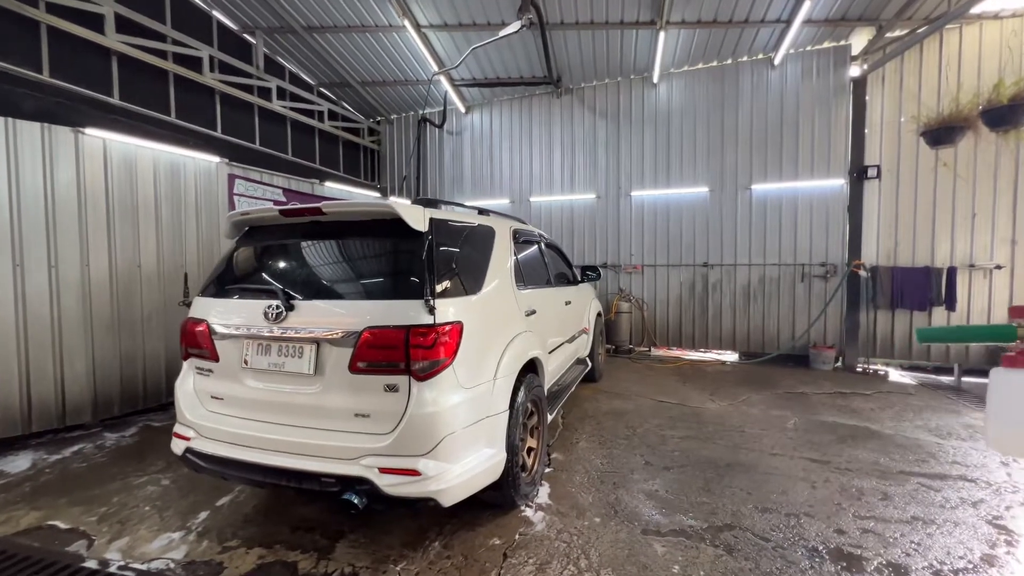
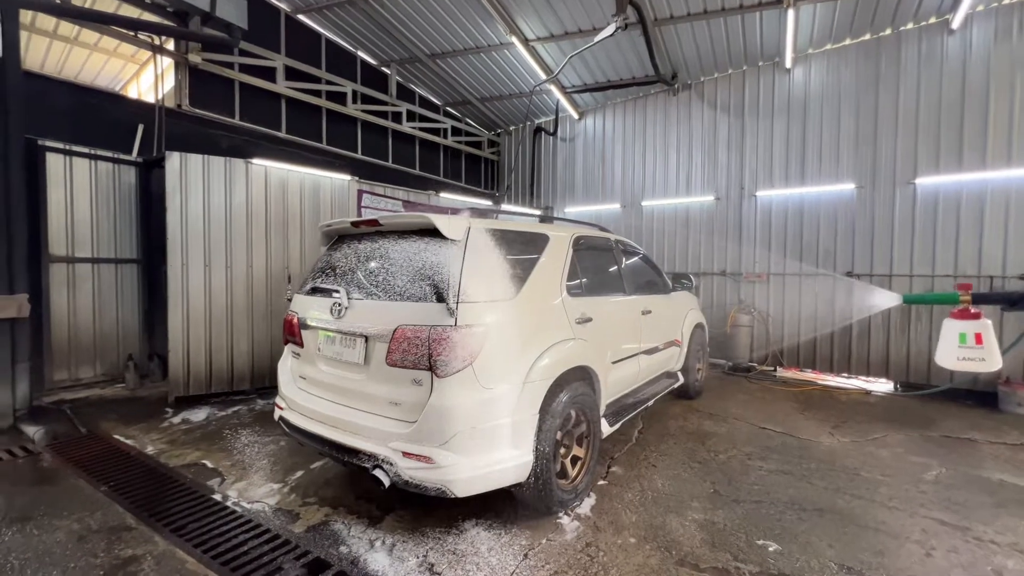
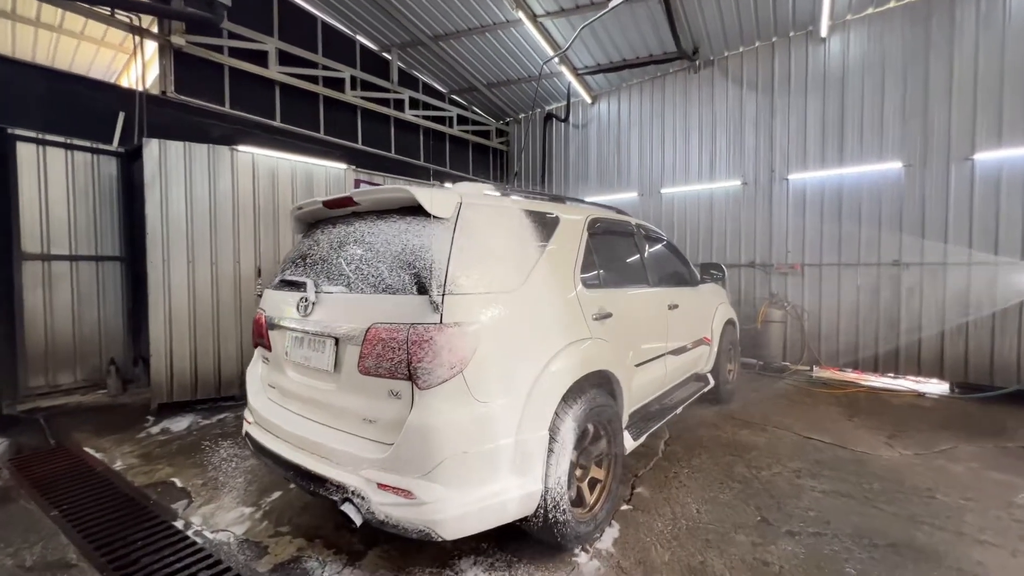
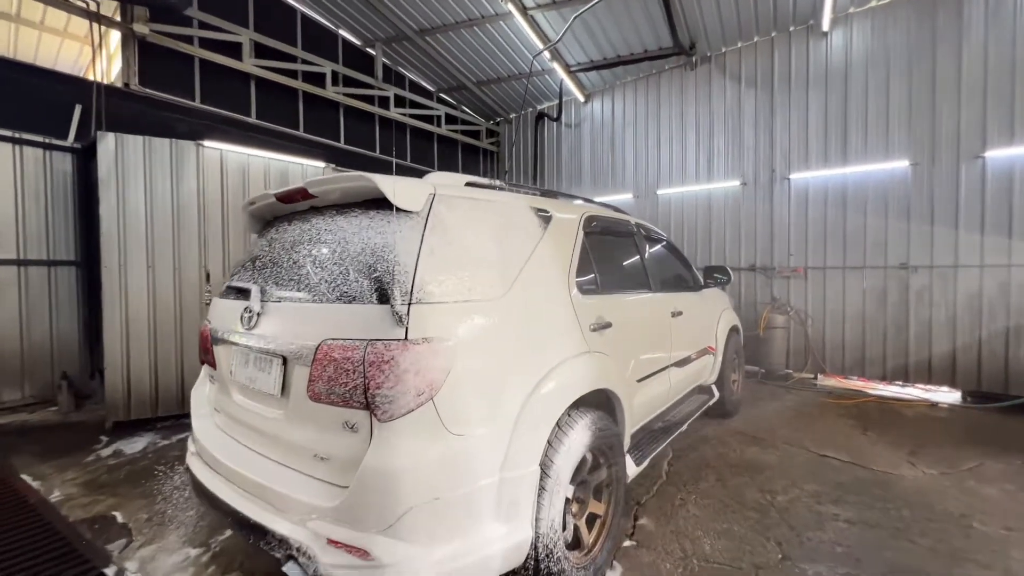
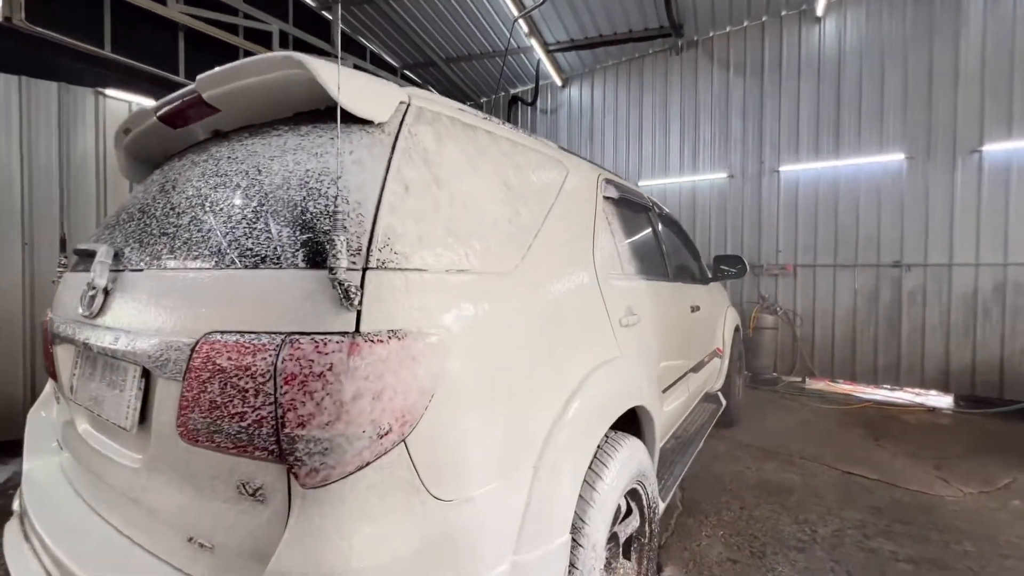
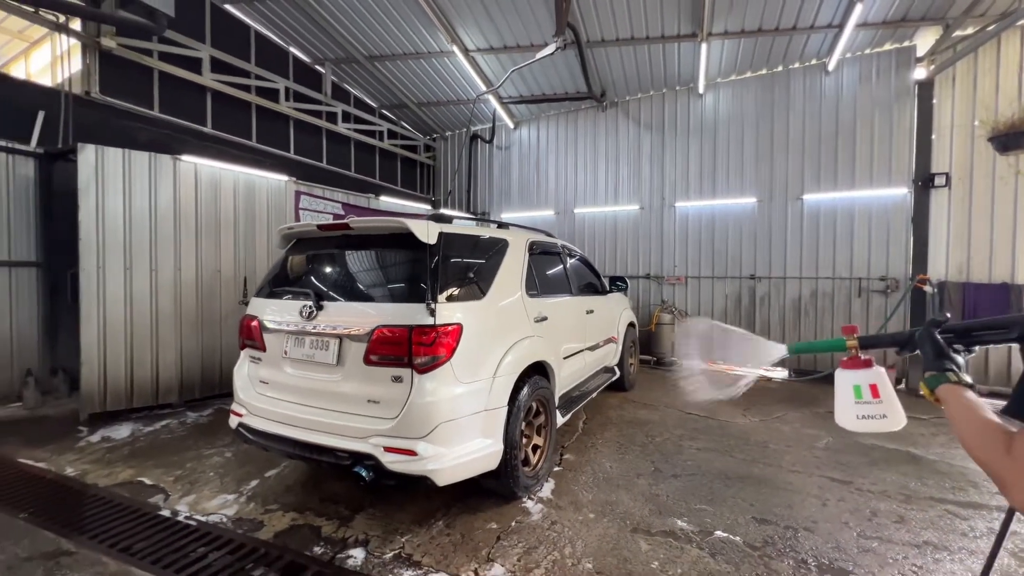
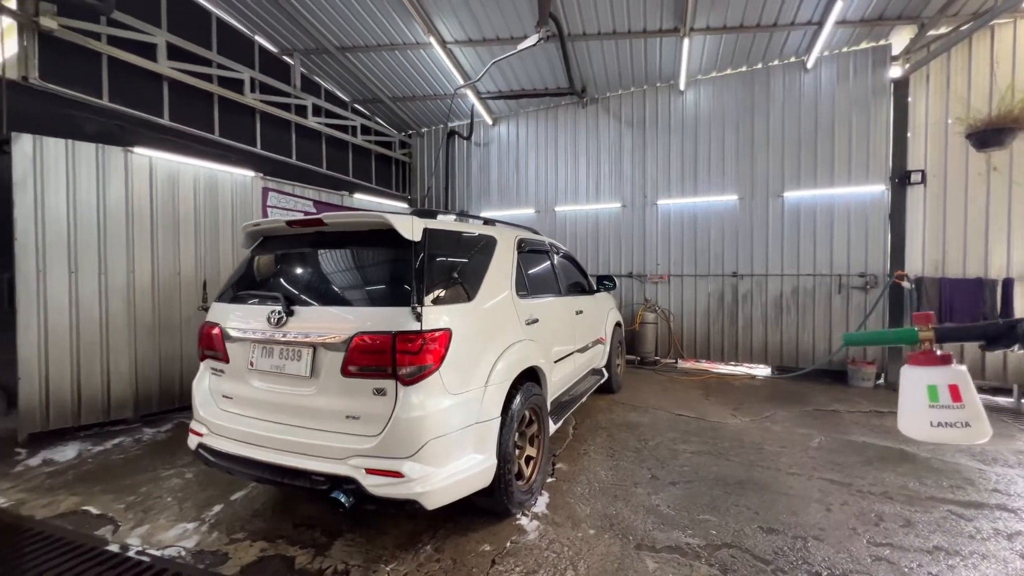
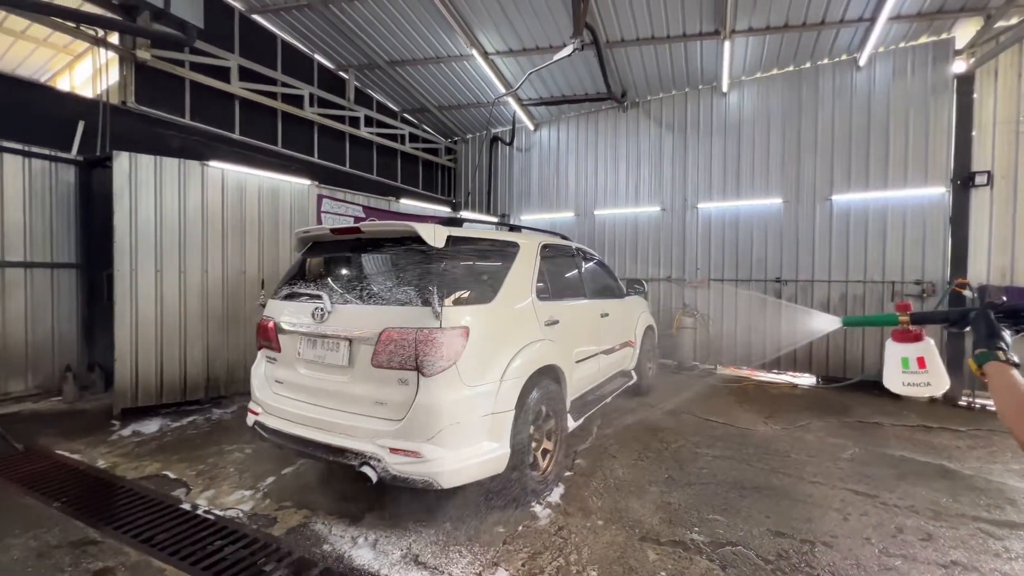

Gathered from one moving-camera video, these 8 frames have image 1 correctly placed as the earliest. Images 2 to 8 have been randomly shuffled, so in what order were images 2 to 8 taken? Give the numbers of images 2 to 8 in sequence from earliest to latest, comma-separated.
7, 6, 8, 2, 3, 4, 5
